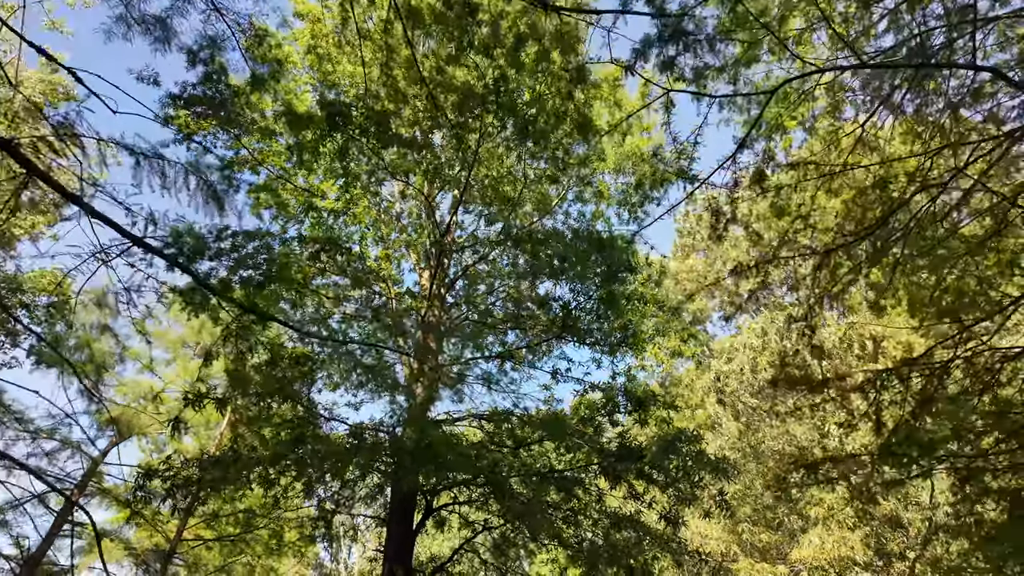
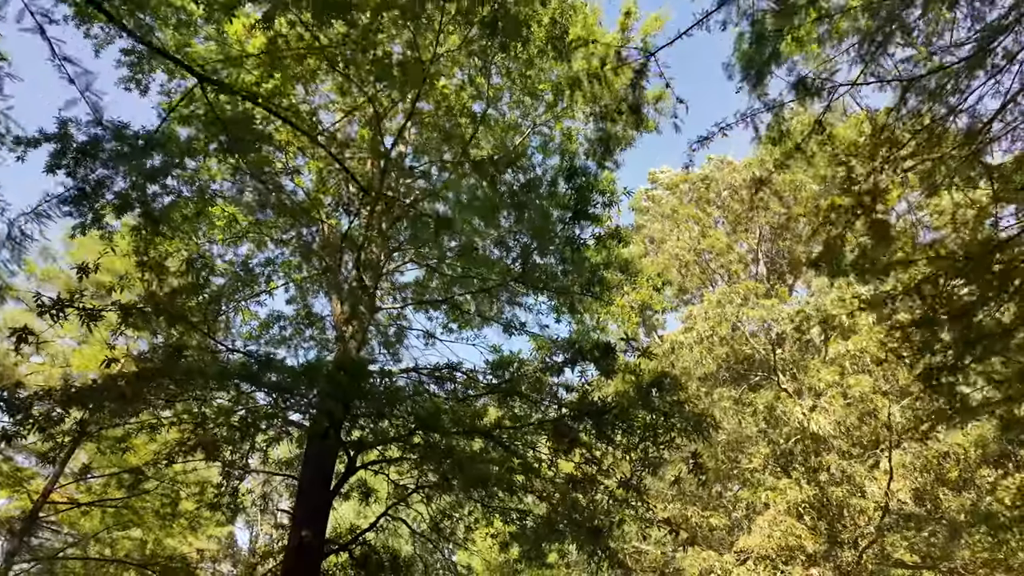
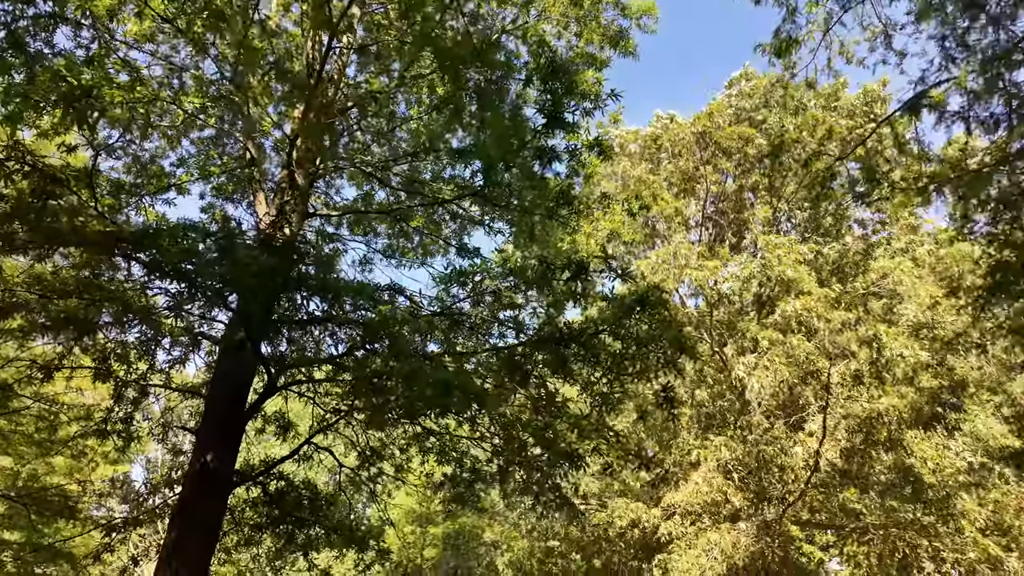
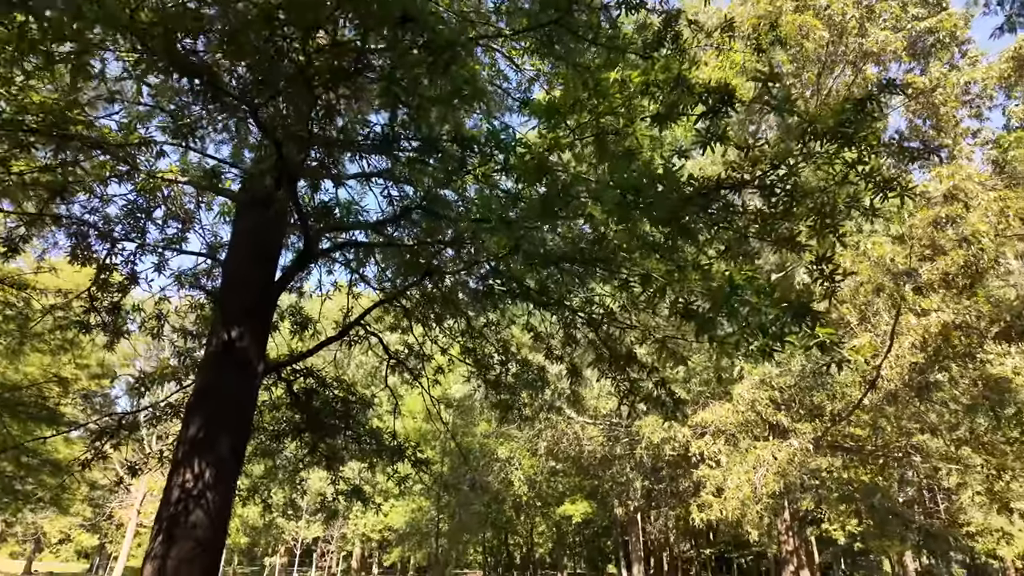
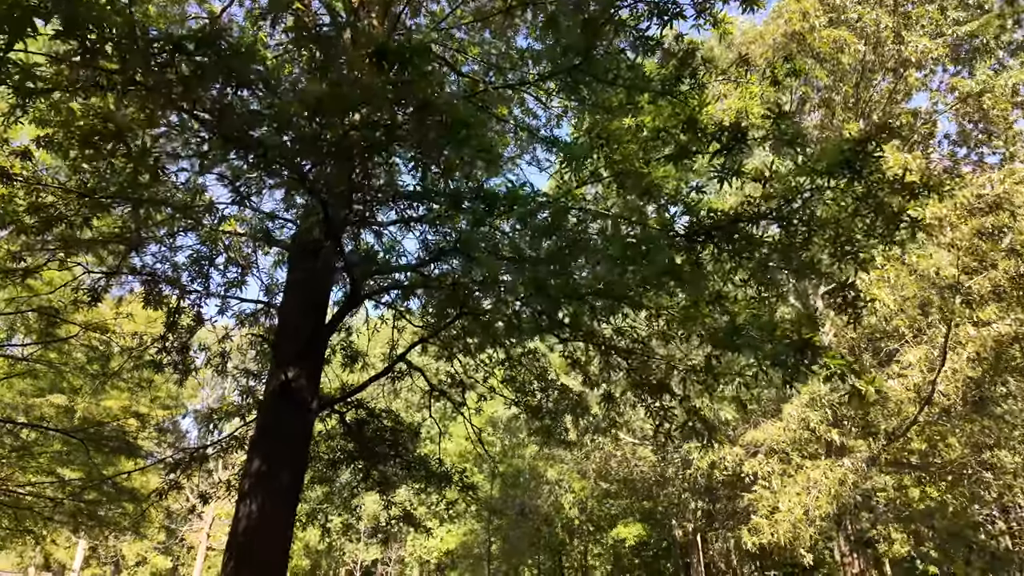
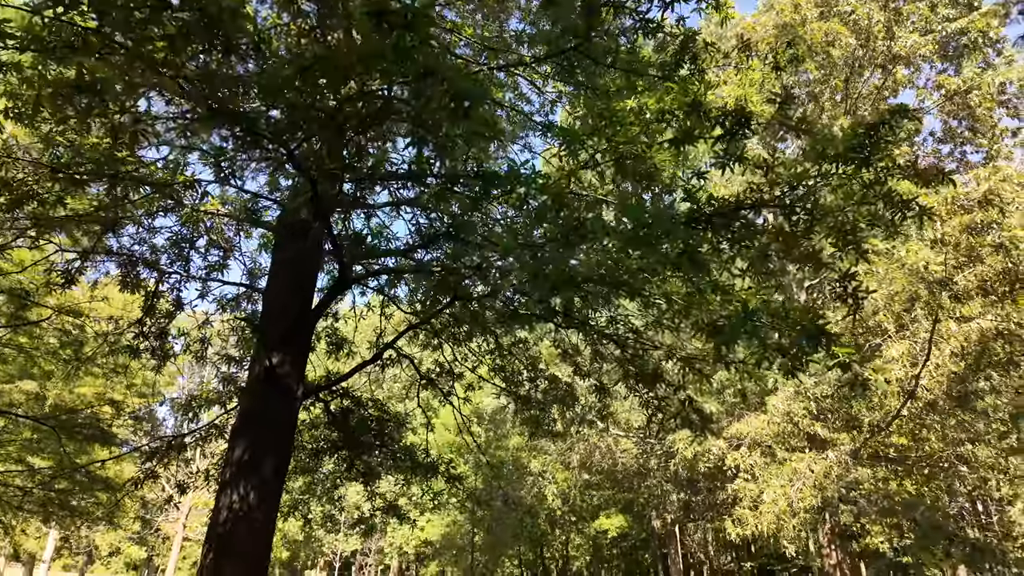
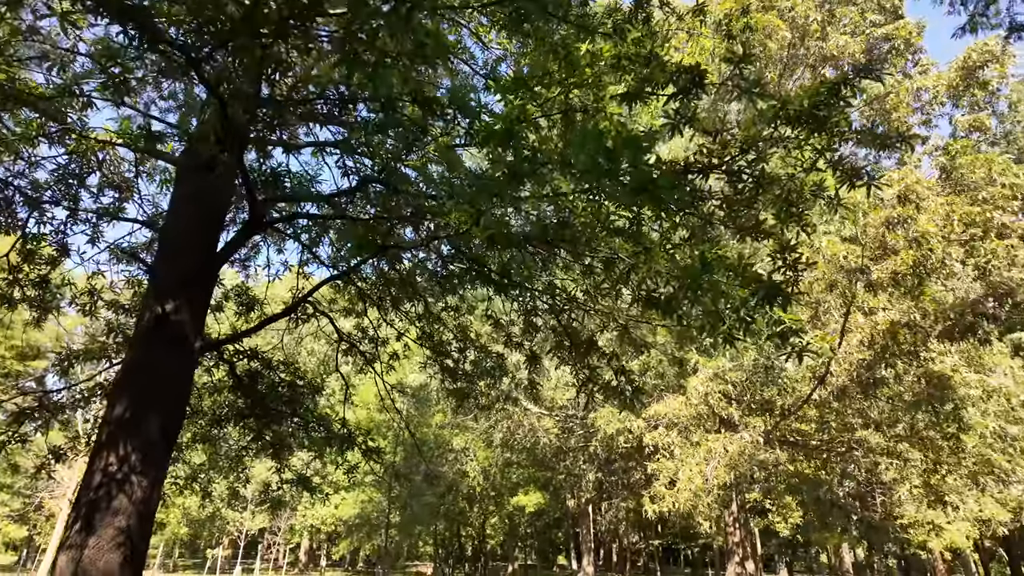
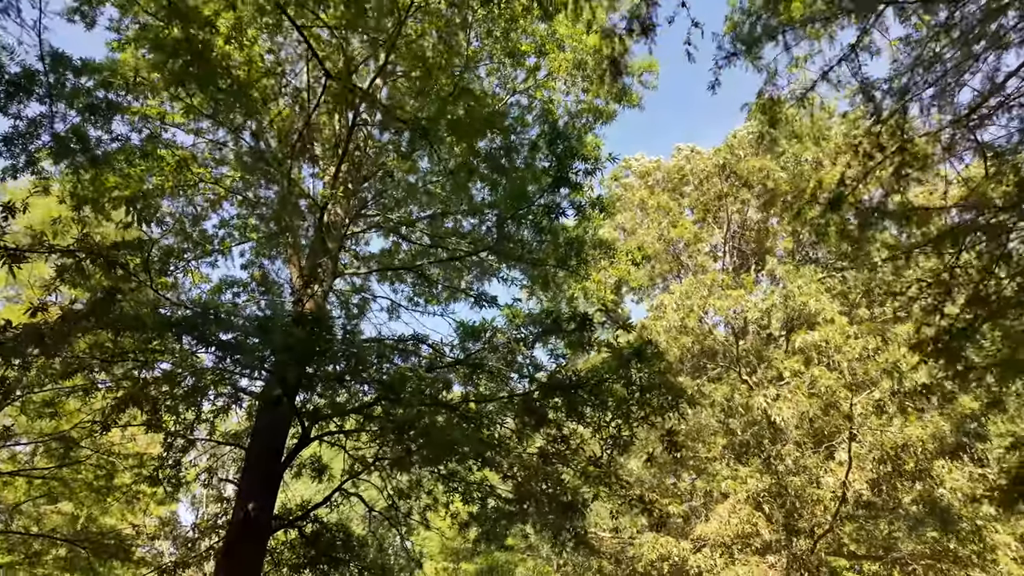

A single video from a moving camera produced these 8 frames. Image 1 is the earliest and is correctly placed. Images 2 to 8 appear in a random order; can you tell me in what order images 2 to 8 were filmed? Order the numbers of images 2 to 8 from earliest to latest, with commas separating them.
2, 8, 3, 5, 6, 4, 7
